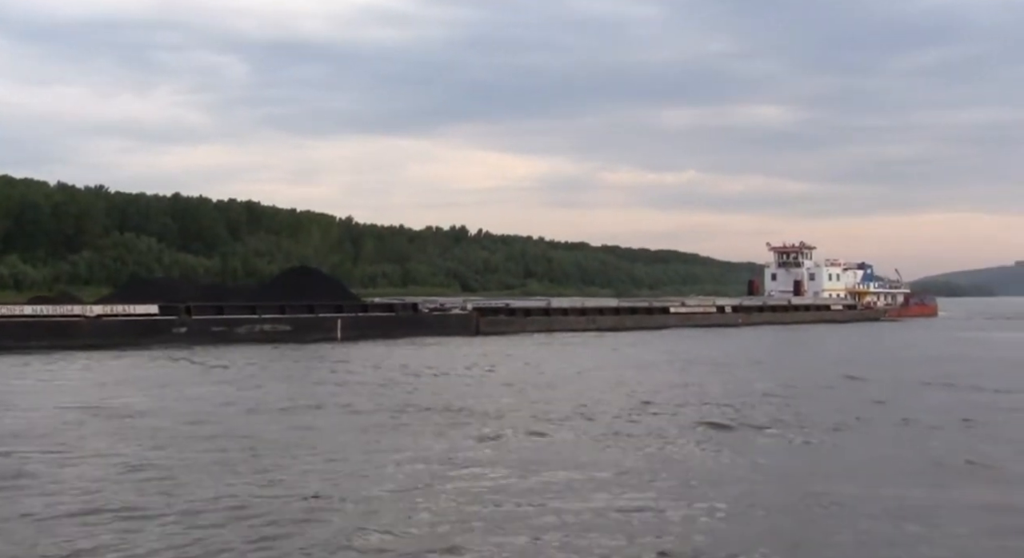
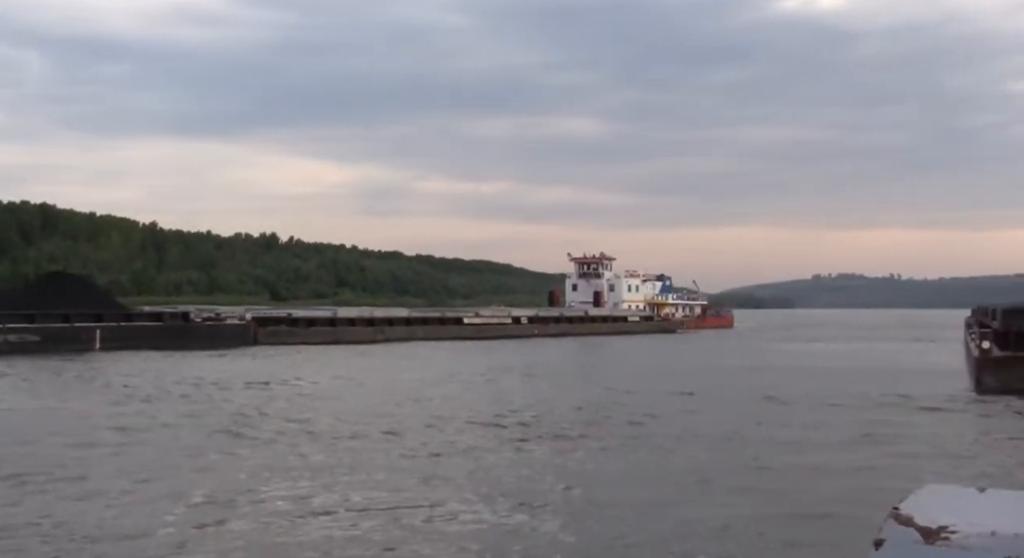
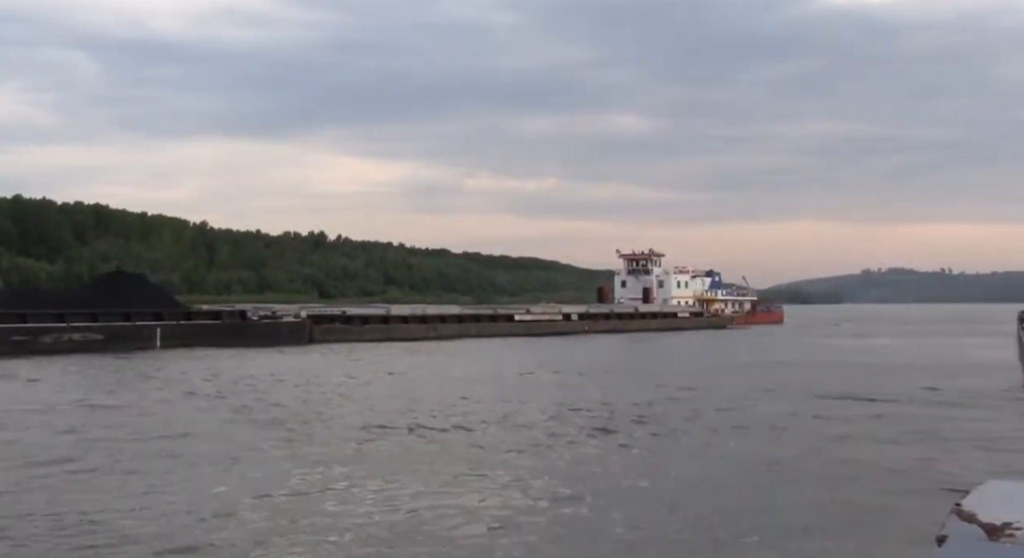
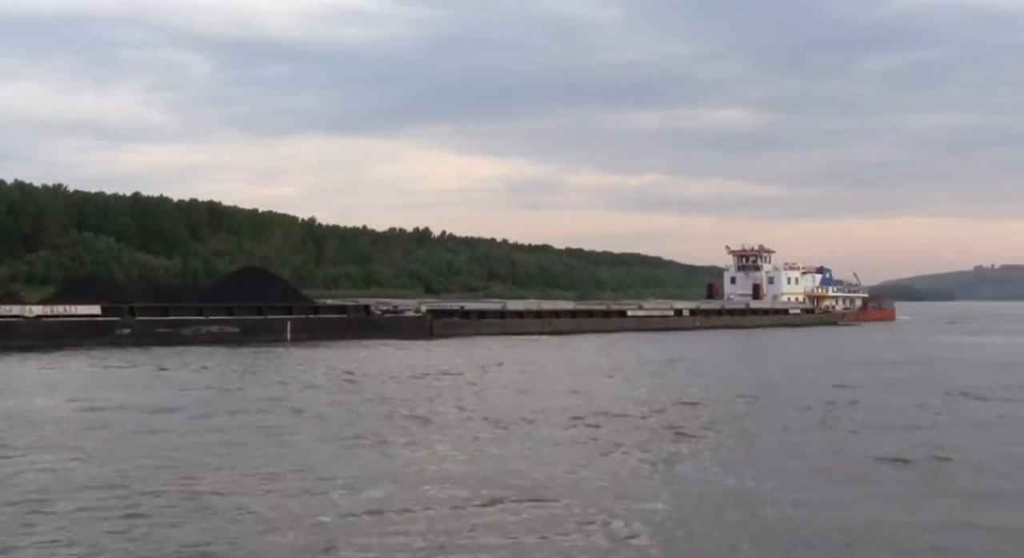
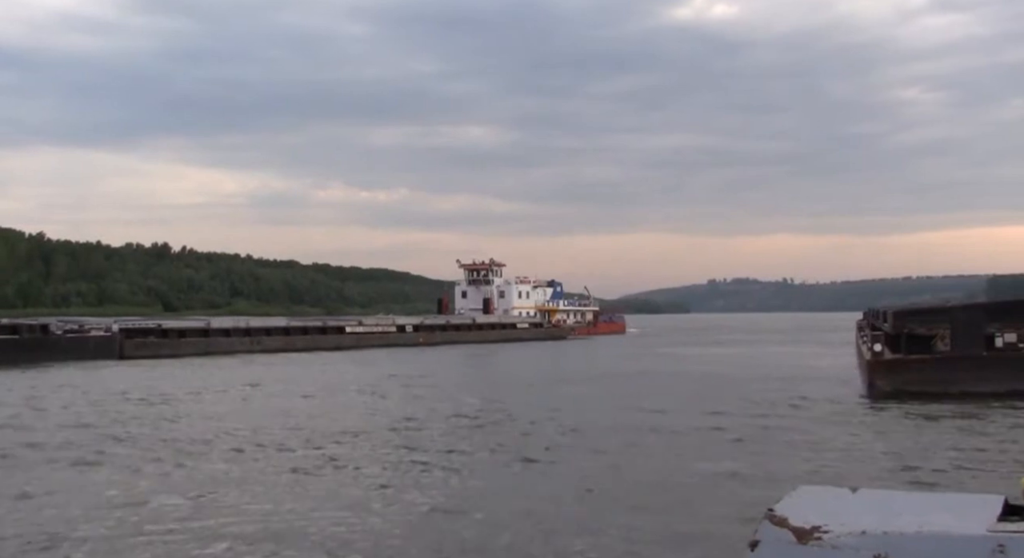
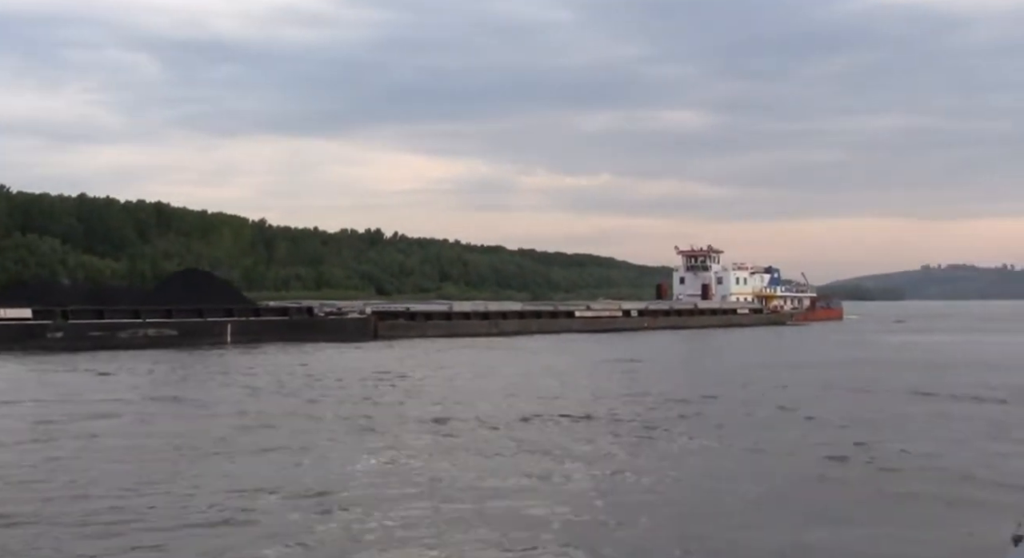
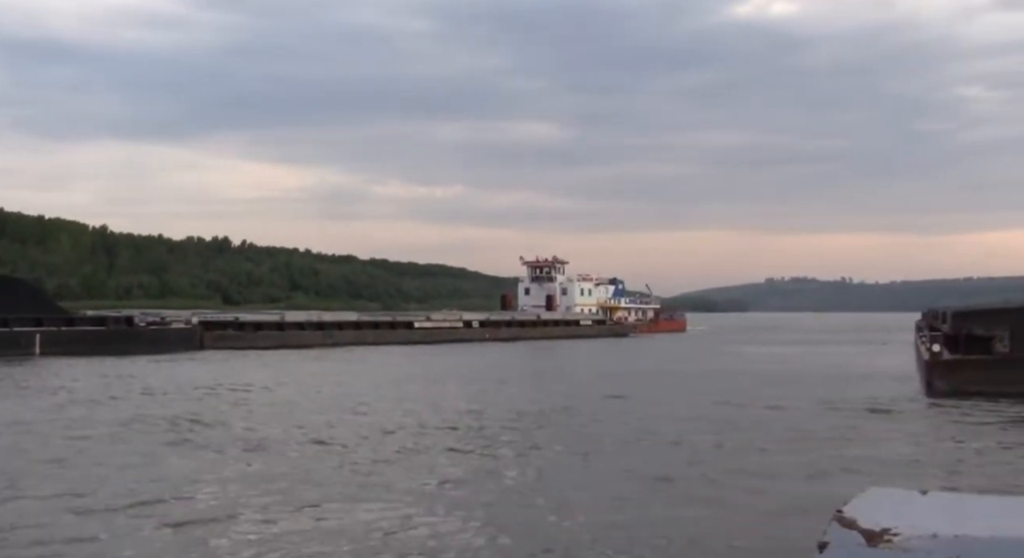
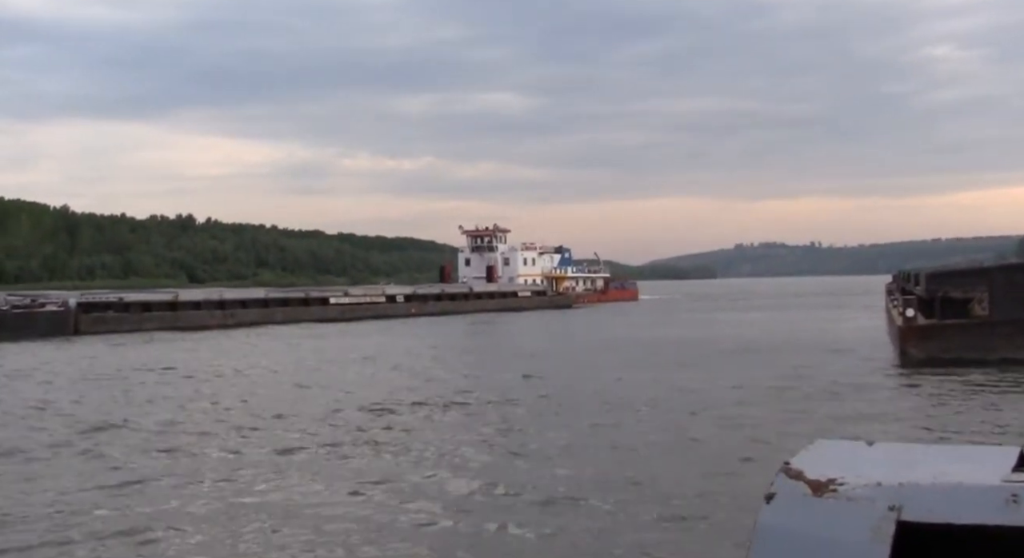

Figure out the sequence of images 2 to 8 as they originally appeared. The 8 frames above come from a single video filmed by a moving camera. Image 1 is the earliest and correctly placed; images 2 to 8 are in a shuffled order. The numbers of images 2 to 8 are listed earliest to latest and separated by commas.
4, 6, 3, 2, 7, 5, 8
